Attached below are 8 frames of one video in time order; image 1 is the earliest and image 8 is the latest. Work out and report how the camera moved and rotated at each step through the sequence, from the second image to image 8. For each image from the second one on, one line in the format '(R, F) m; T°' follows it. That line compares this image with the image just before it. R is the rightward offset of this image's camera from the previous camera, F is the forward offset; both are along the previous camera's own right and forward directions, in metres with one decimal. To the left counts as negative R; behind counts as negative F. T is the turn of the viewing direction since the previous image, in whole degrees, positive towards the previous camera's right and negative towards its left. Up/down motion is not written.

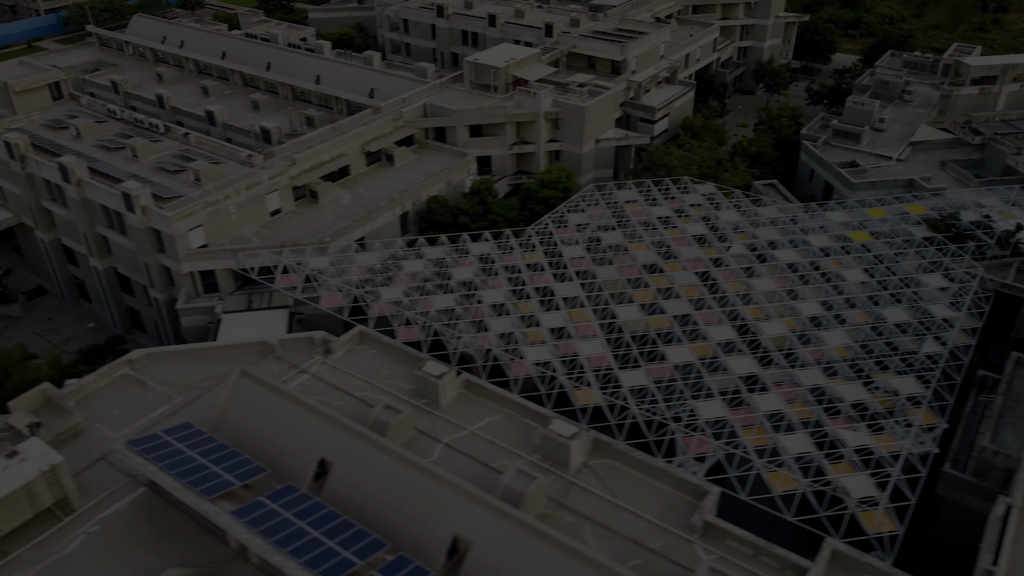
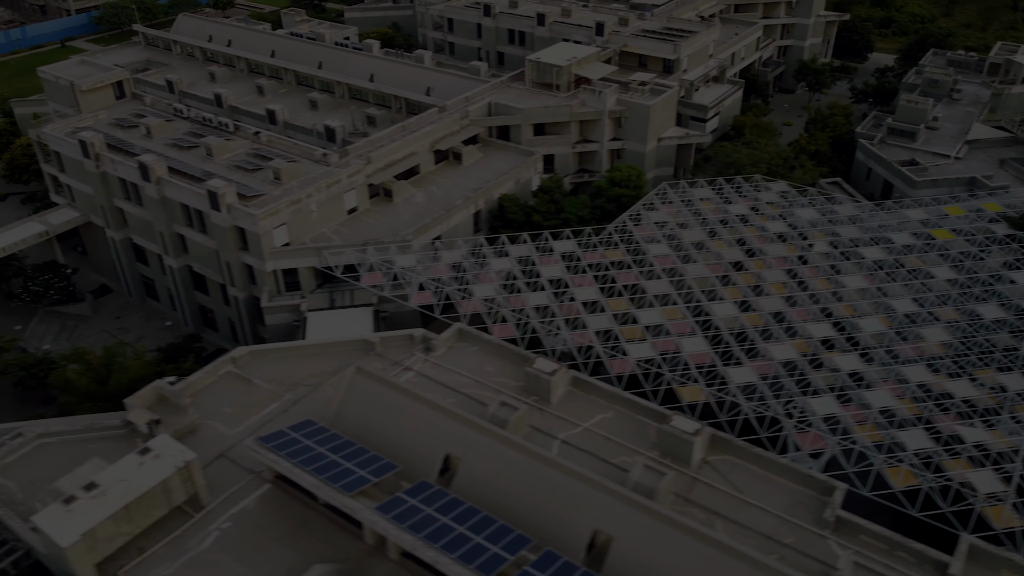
(-5.3, -0.1) m; 0°
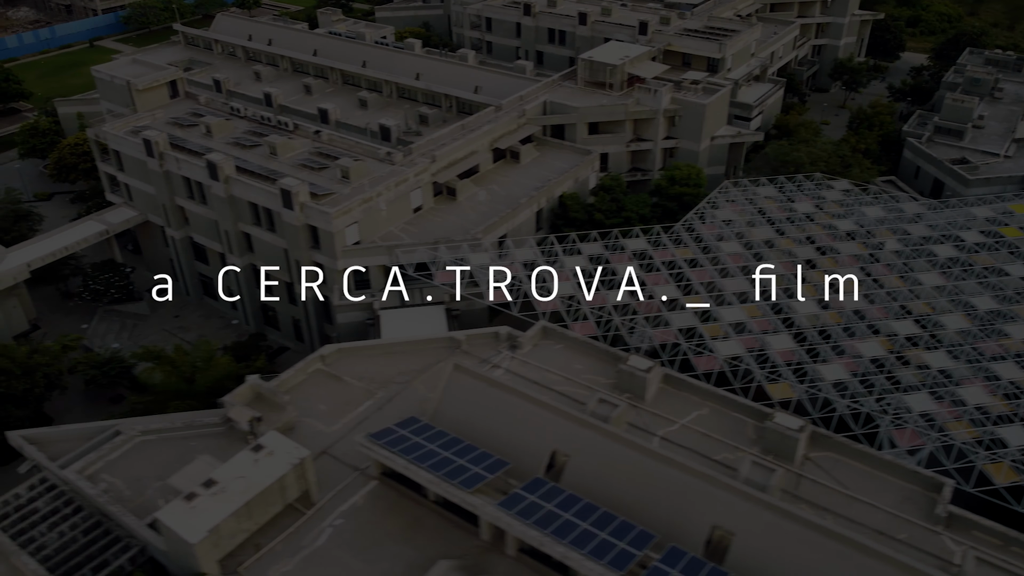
(-4.5, -0.1) m; 0°
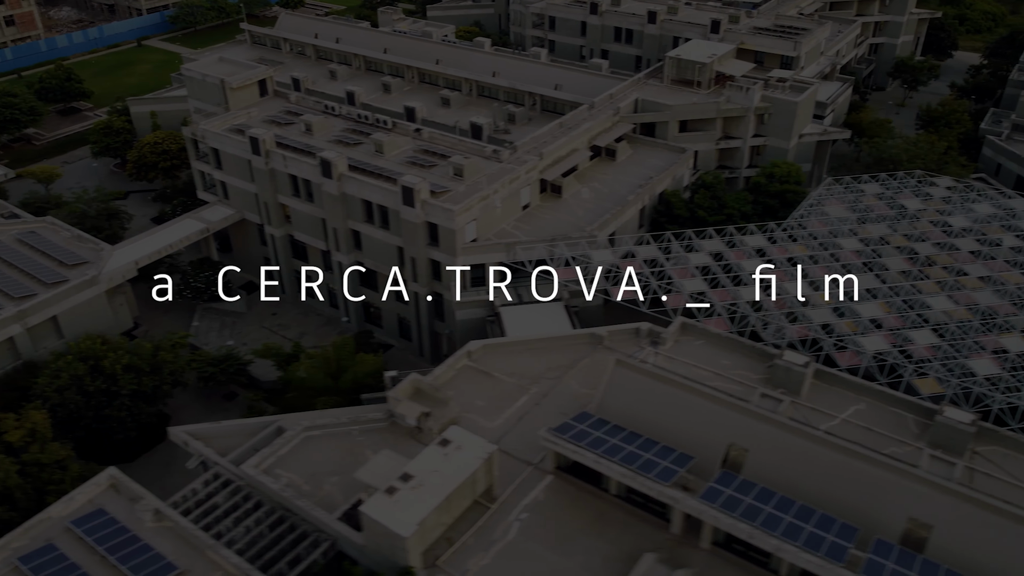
(-7.6, -0.1) m; 0°
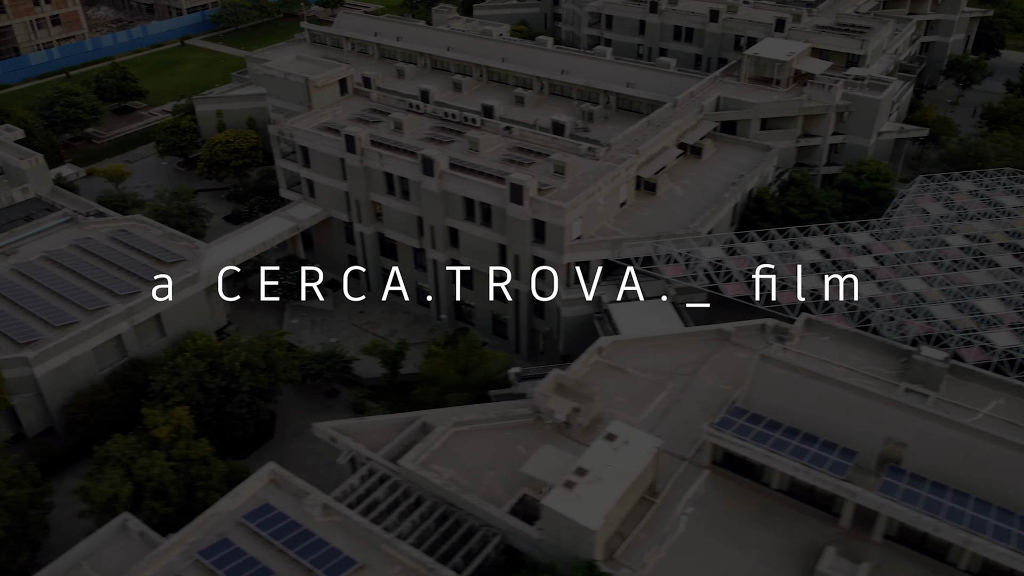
(-6.8, -0.2) m; 0°
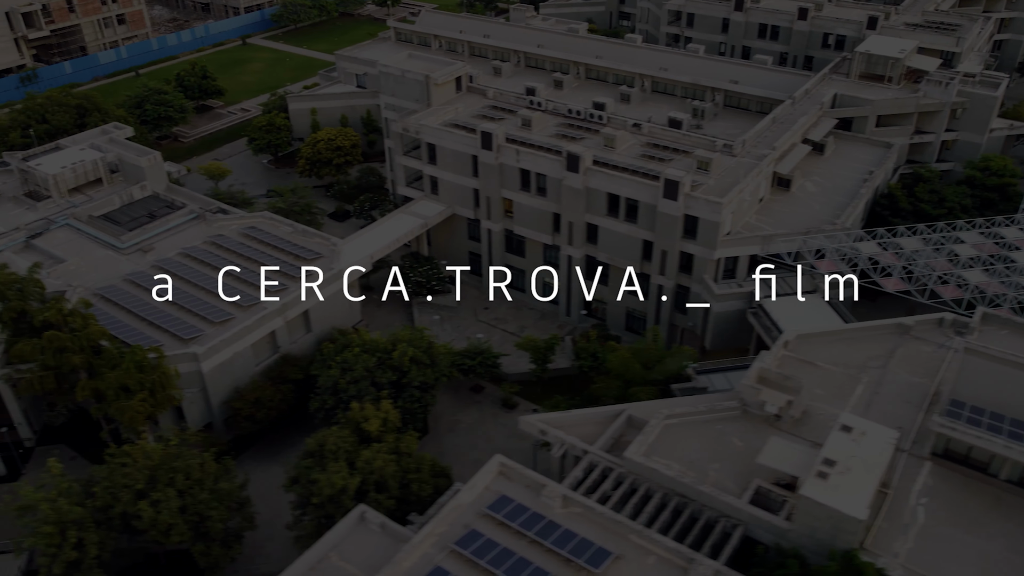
(-9.7, -0.3) m; 0°
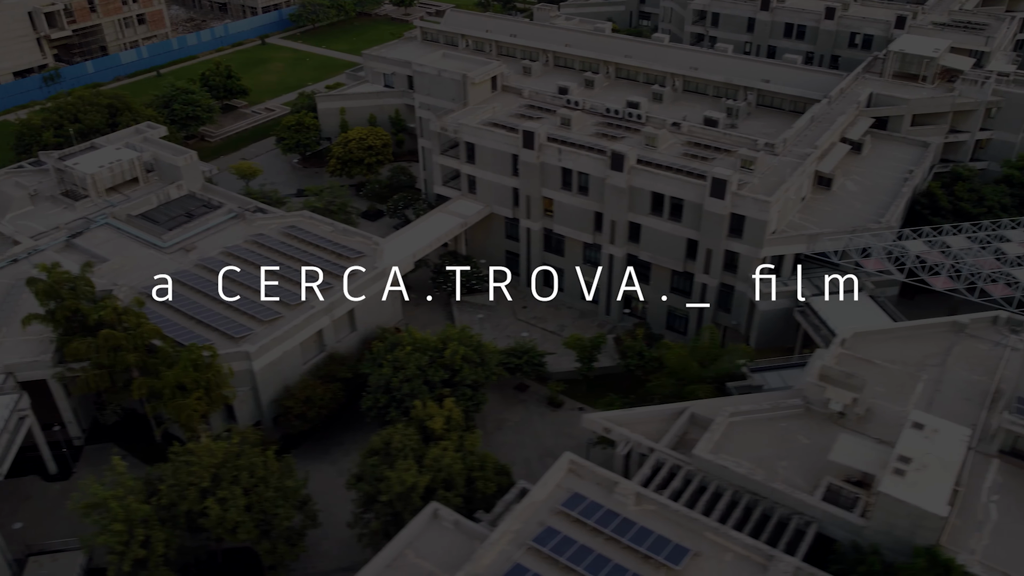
(-3.0, -0.1) m; 0°
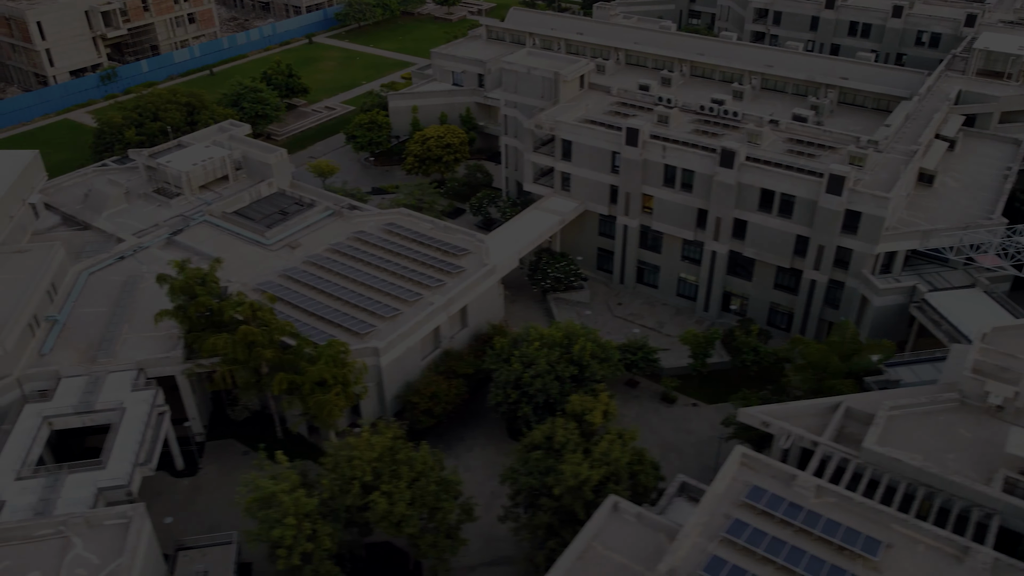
(-7.5, -0.2) m; 0°
